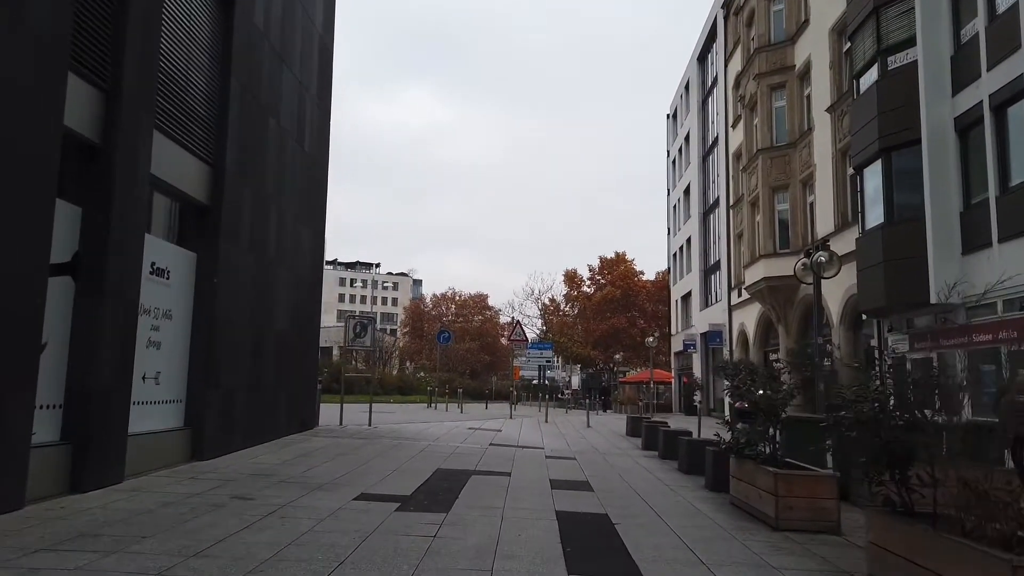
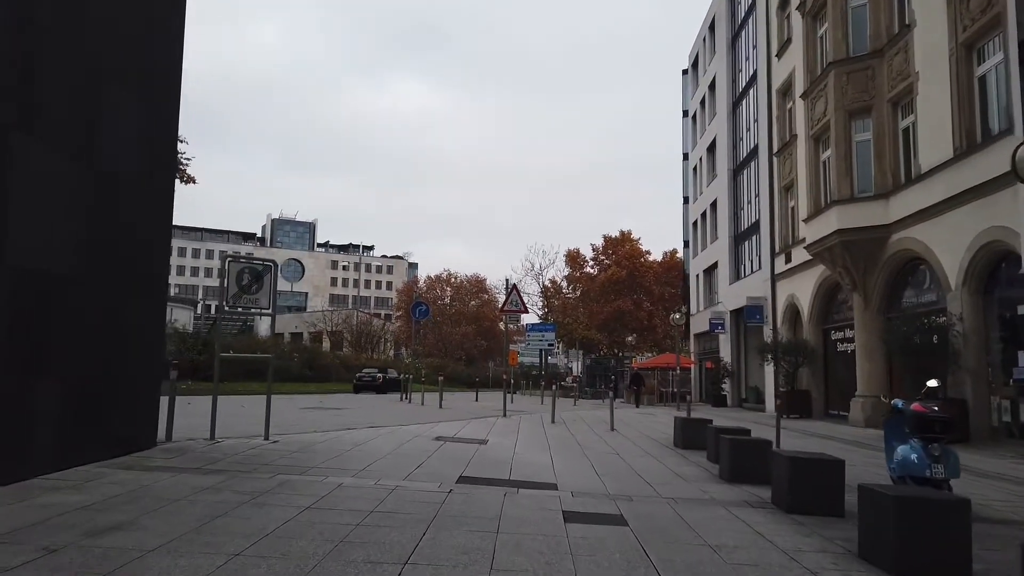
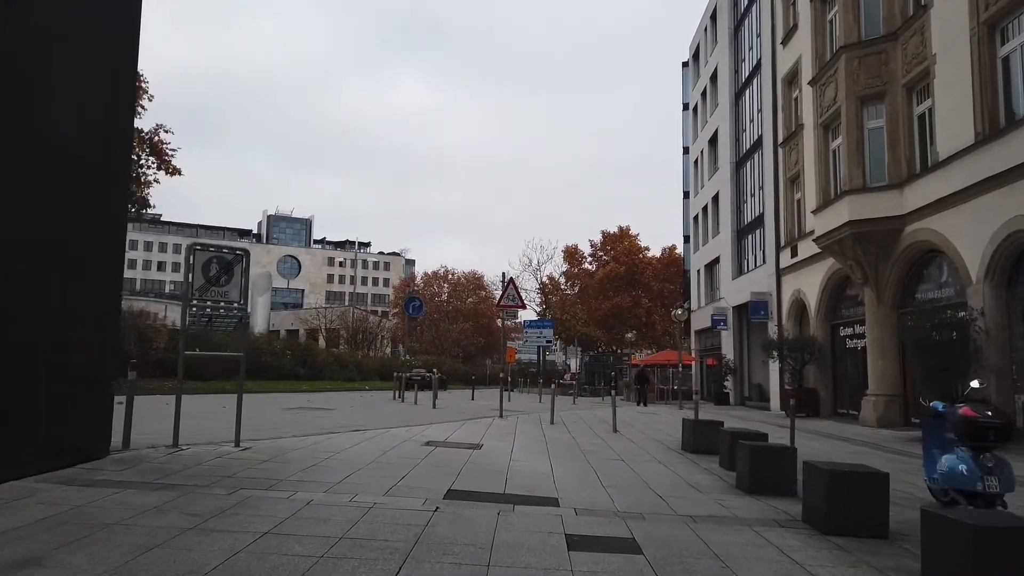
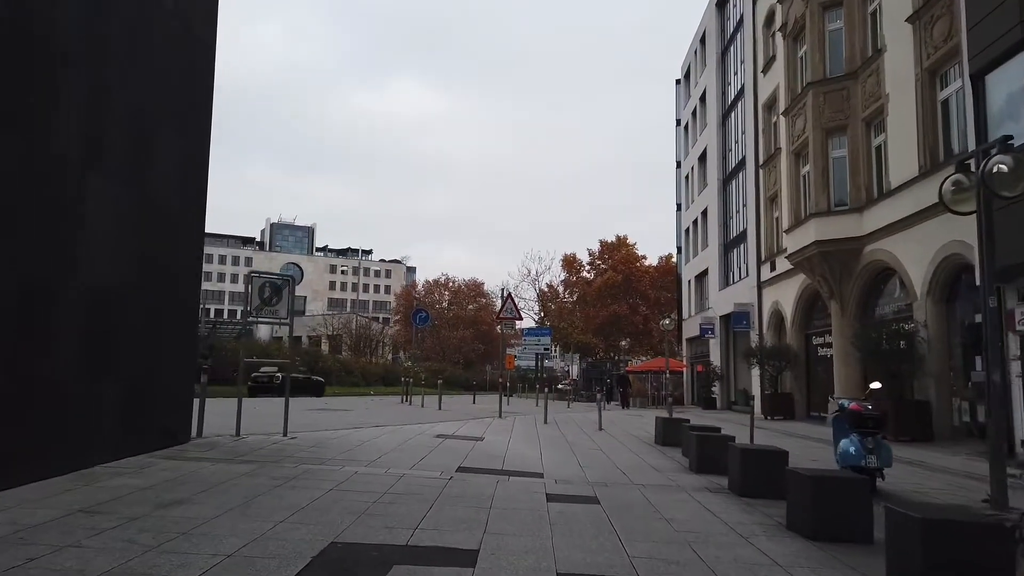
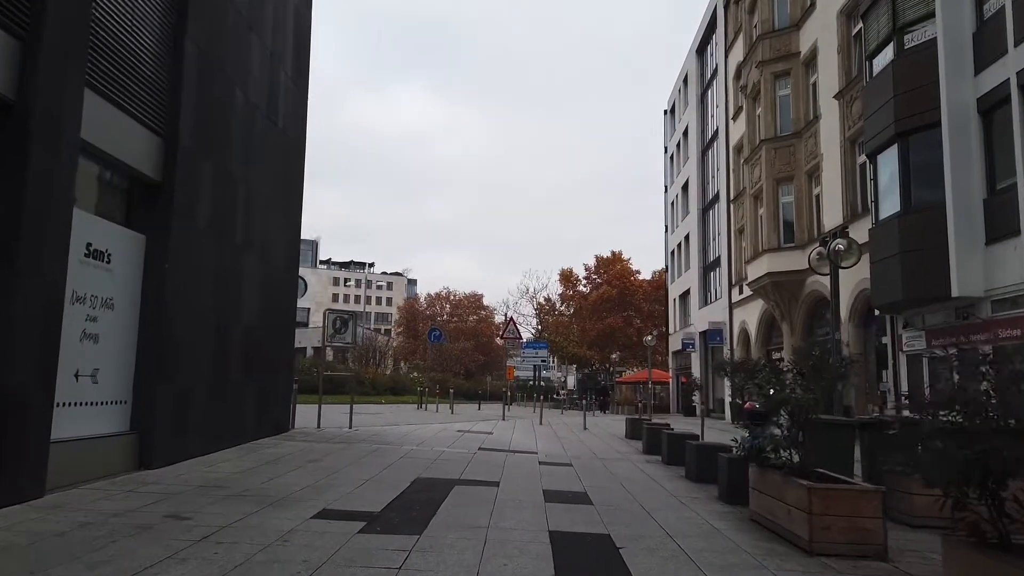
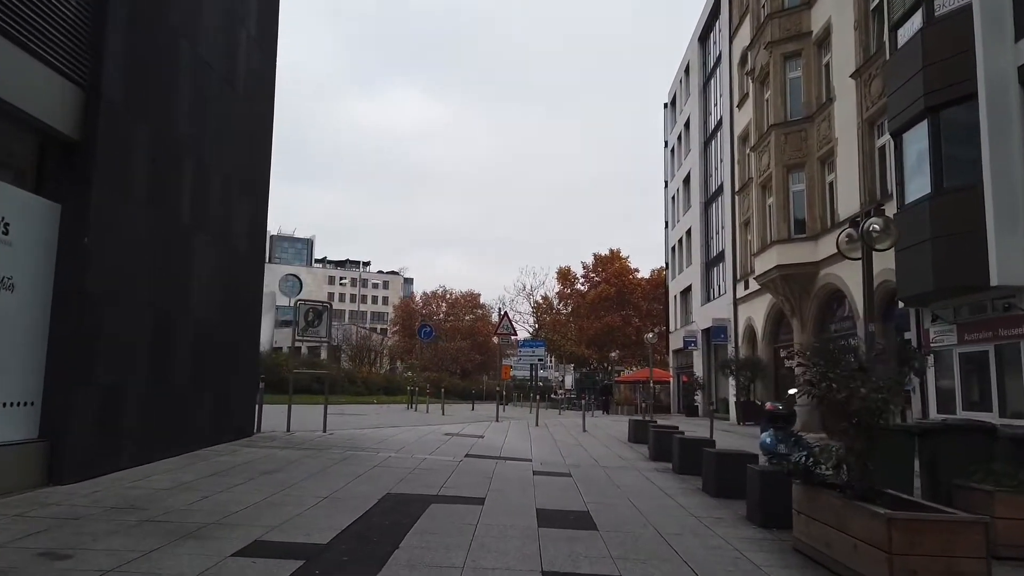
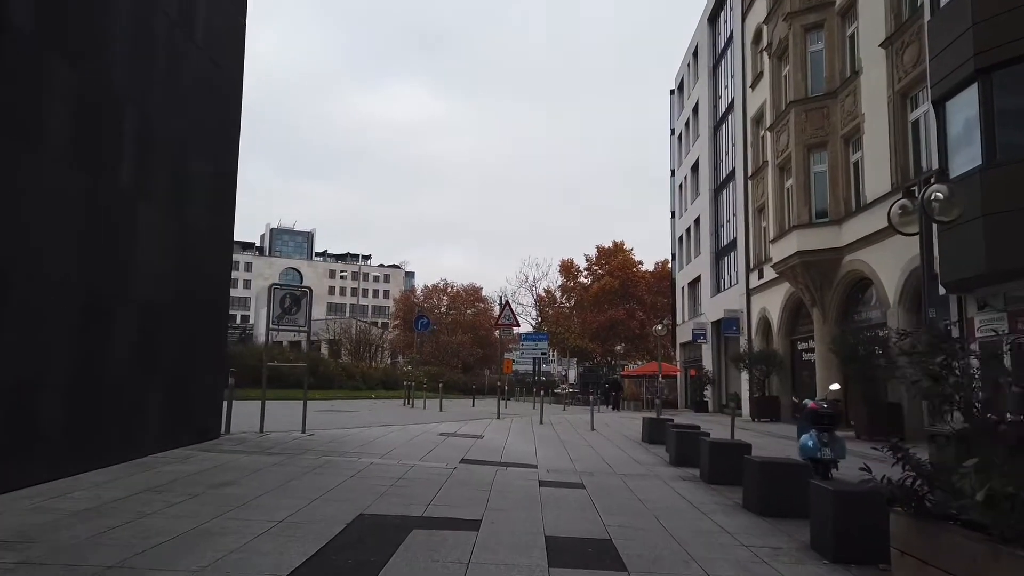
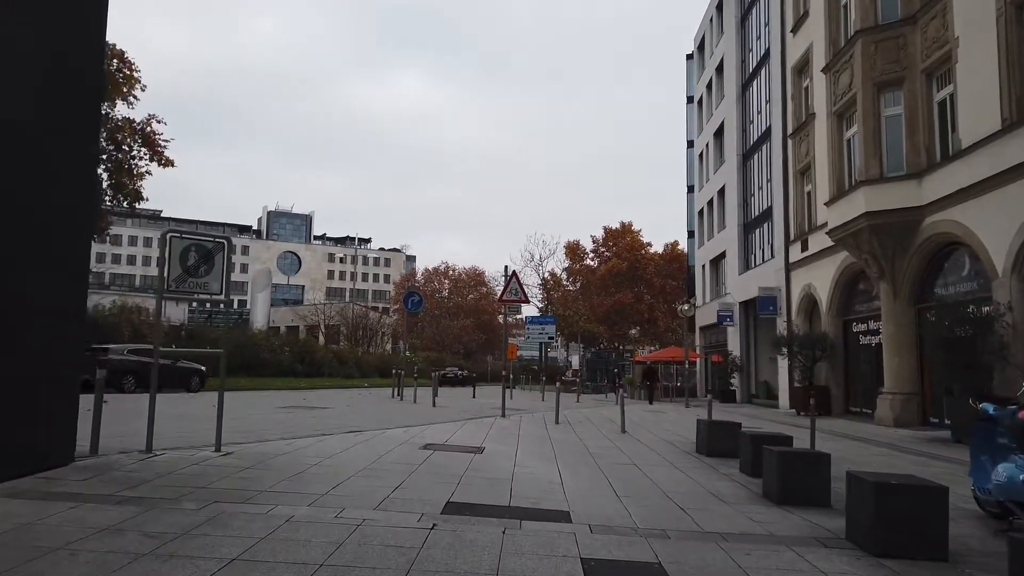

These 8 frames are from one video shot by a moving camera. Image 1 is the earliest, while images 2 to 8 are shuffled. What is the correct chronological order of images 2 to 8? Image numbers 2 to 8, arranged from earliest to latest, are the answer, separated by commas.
5, 6, 7, 4, 2, 3, 8
